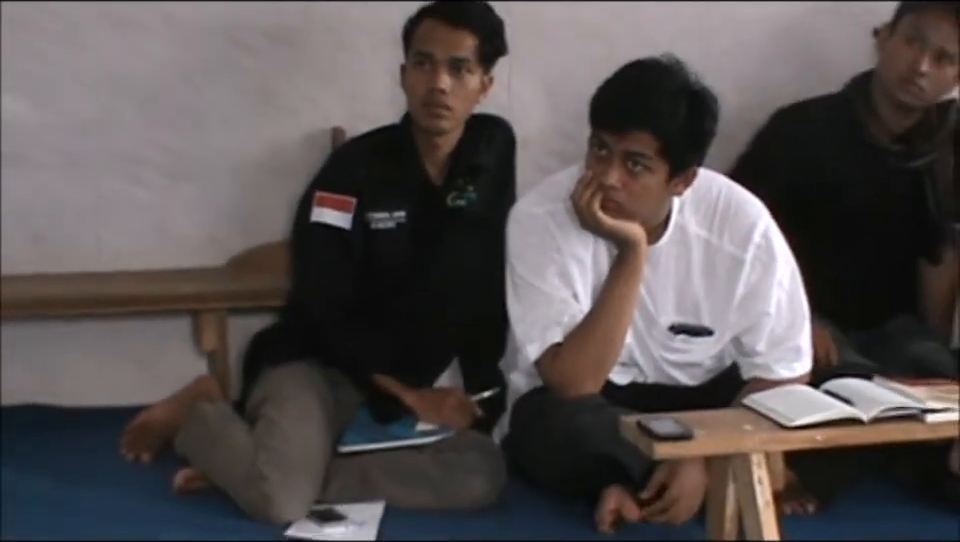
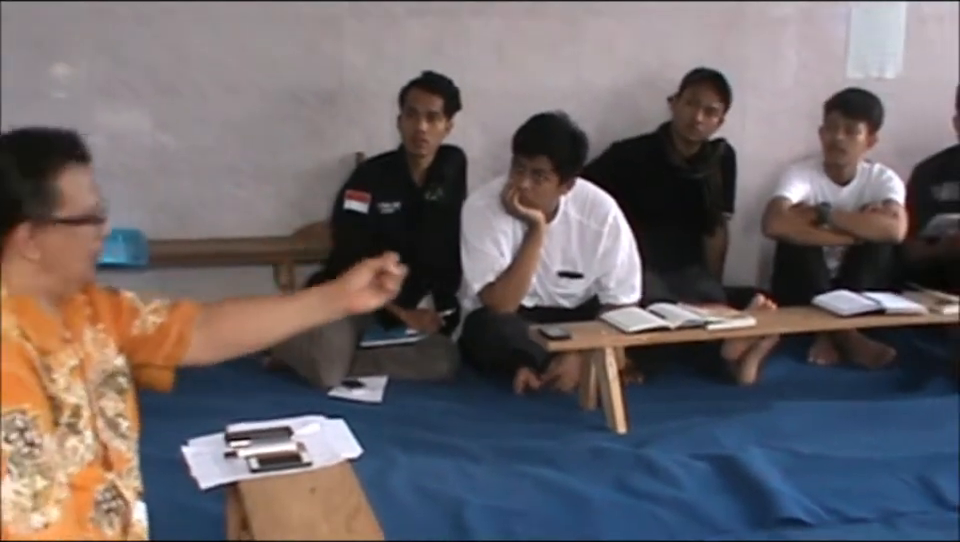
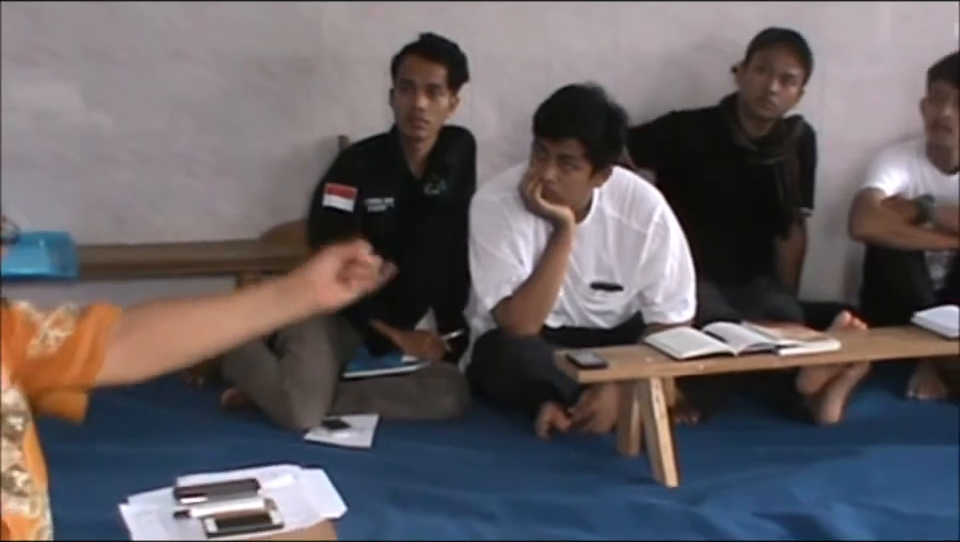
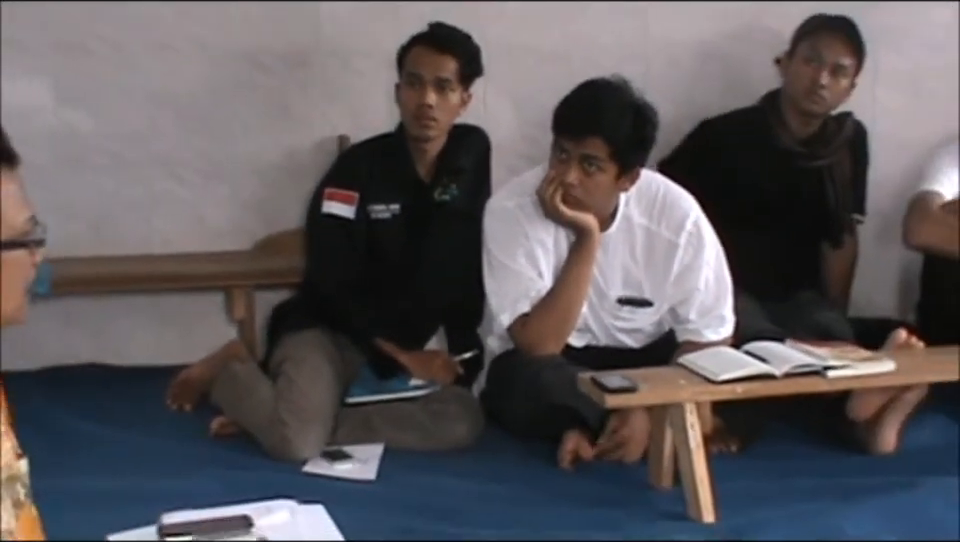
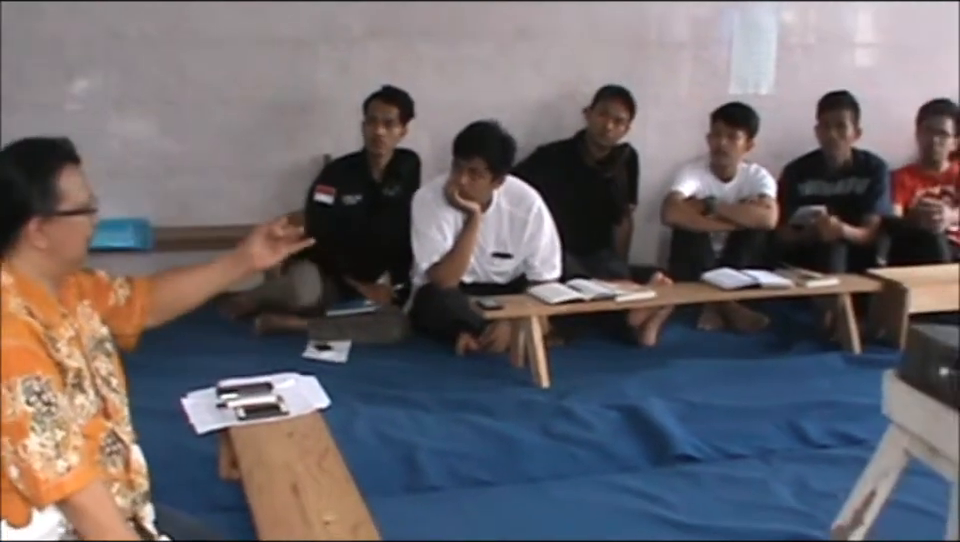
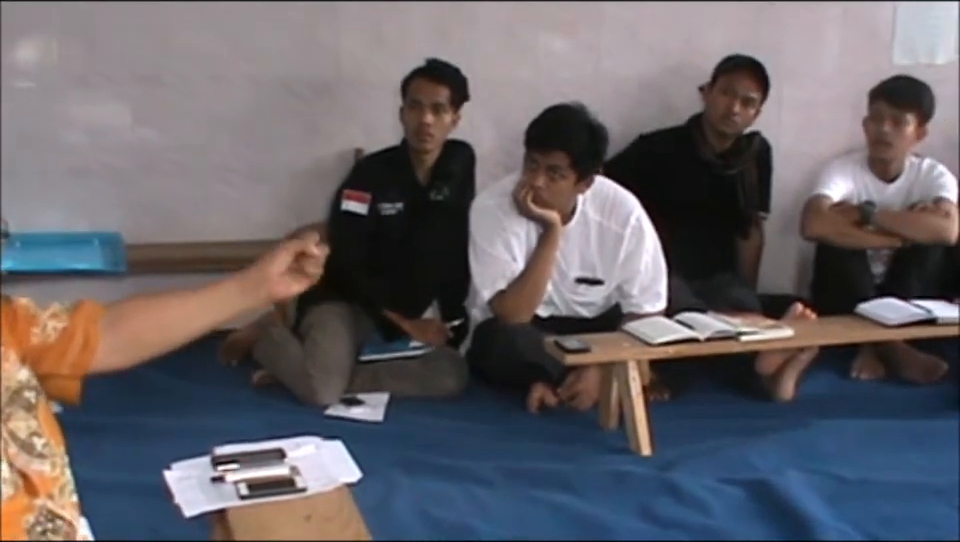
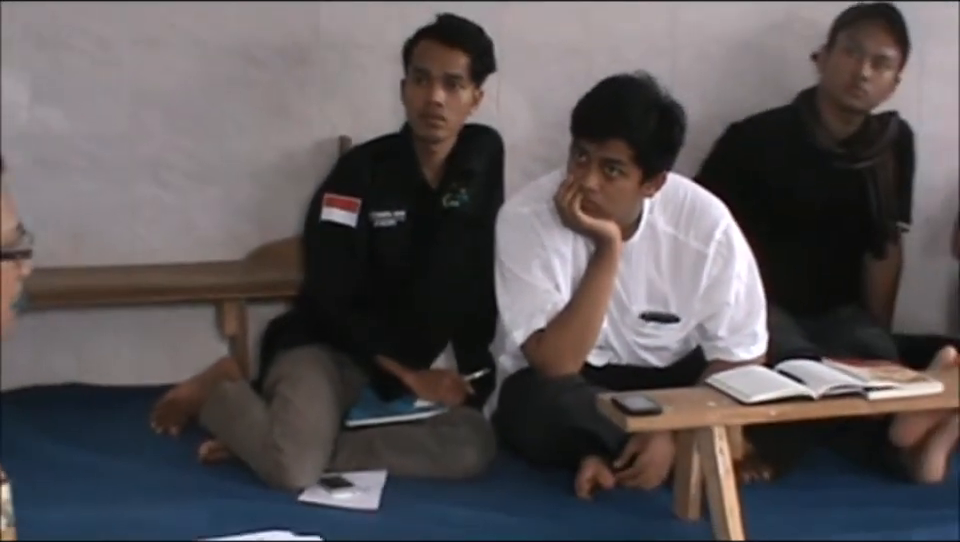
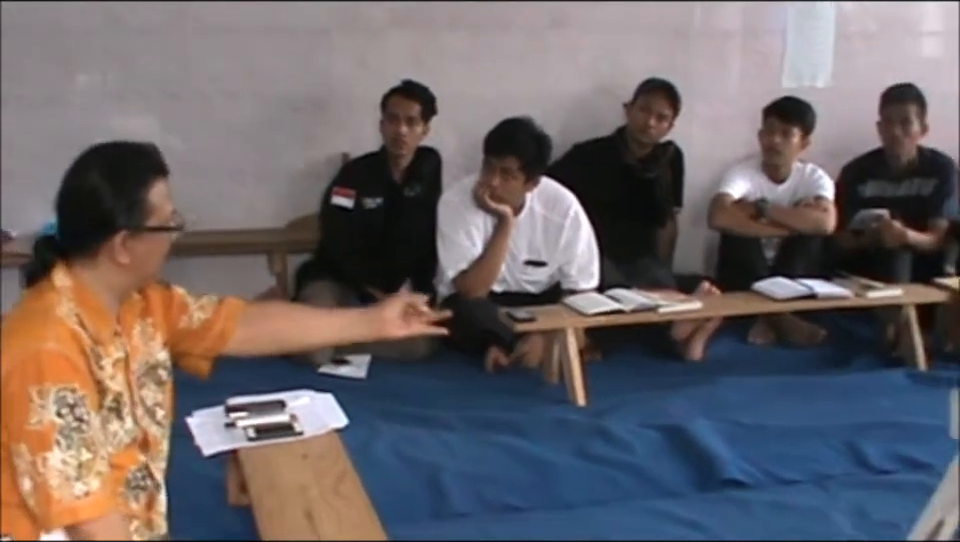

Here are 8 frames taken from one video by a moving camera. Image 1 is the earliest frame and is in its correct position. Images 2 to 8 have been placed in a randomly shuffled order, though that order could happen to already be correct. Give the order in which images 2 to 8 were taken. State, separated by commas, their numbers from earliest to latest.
7, 4, 3, 6, 2, 8, 5
